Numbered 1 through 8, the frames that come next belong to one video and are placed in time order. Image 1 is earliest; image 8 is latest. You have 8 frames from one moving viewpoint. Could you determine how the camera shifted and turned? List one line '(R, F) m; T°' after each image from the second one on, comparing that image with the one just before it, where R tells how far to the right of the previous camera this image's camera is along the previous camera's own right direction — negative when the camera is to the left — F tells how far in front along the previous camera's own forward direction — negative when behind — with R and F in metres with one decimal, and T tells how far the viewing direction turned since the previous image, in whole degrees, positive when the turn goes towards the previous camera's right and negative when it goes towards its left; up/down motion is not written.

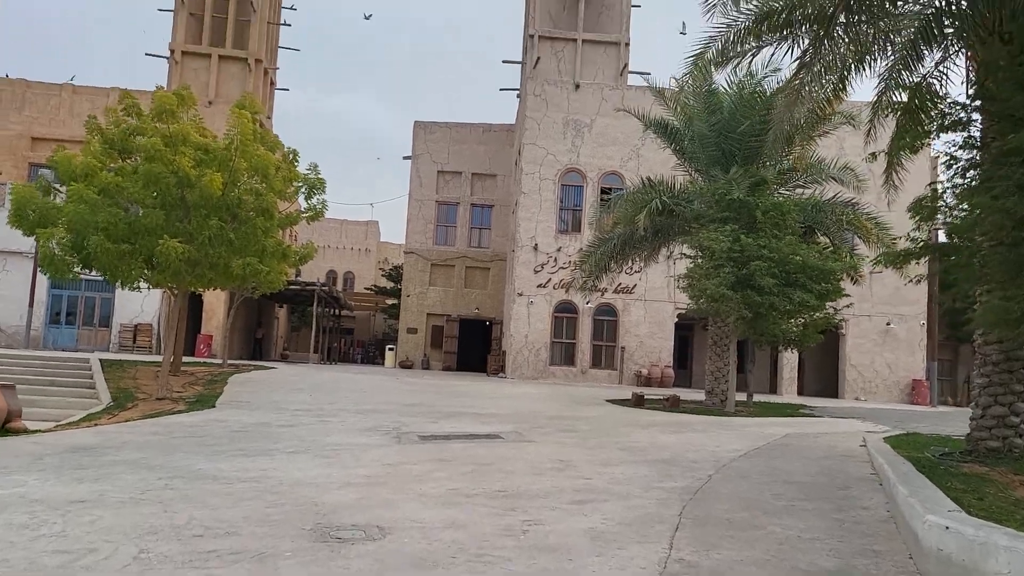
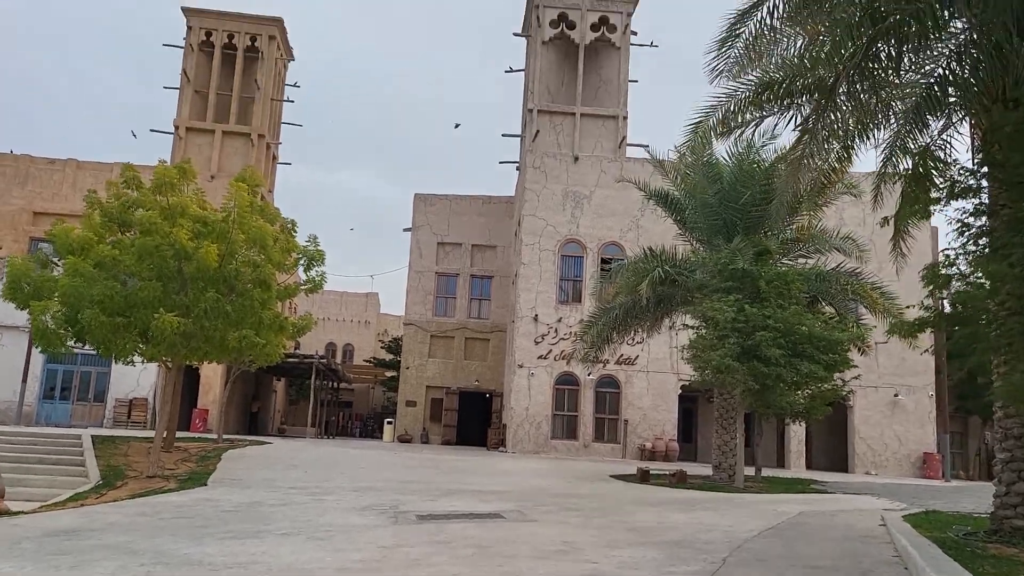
(0.0, +0.2) m; 0°
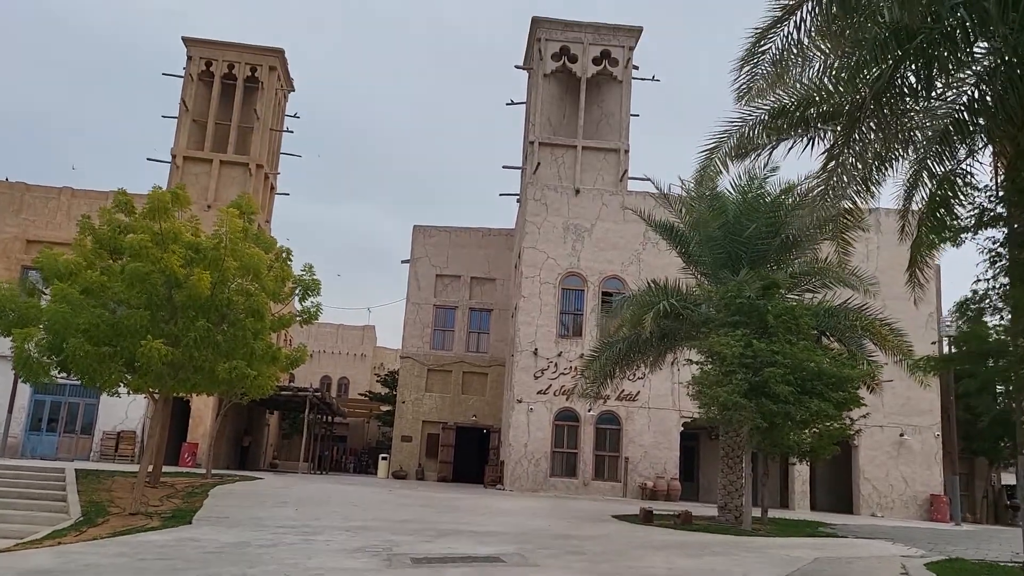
(-0.1, +0.4) m; 0°
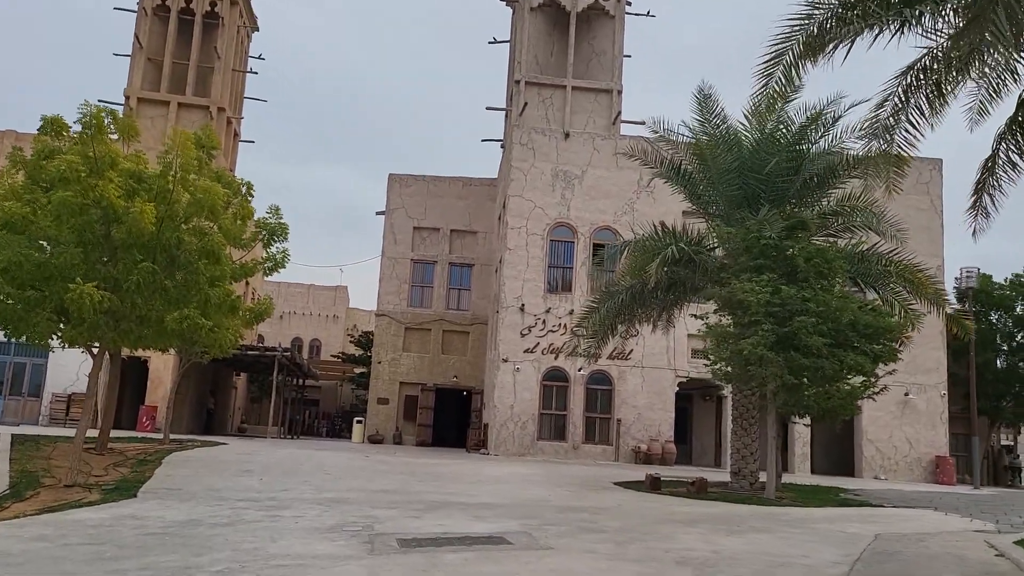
(-0.4, +1.8) m; +2°
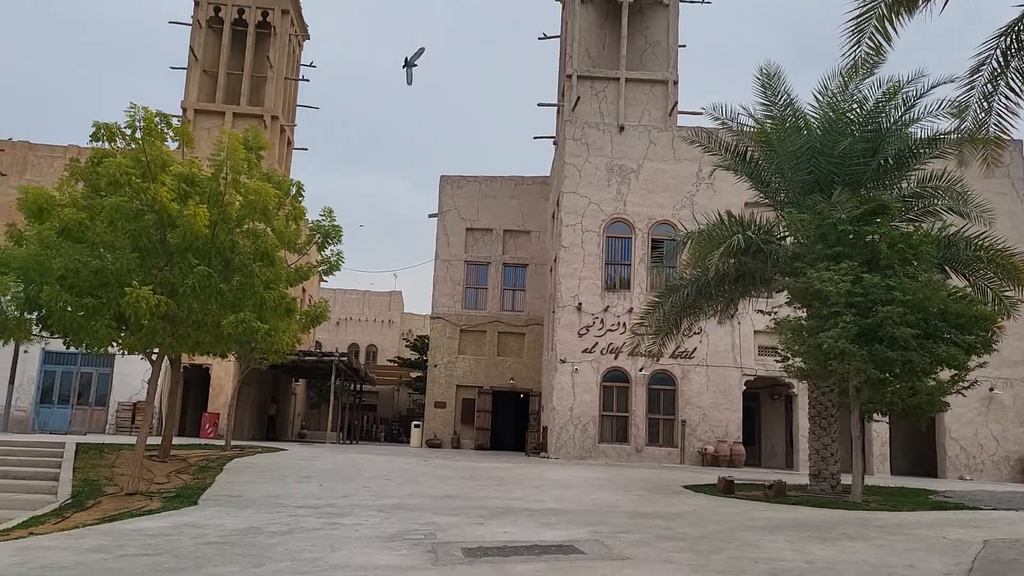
(-0.1, +0.5) m; -4°
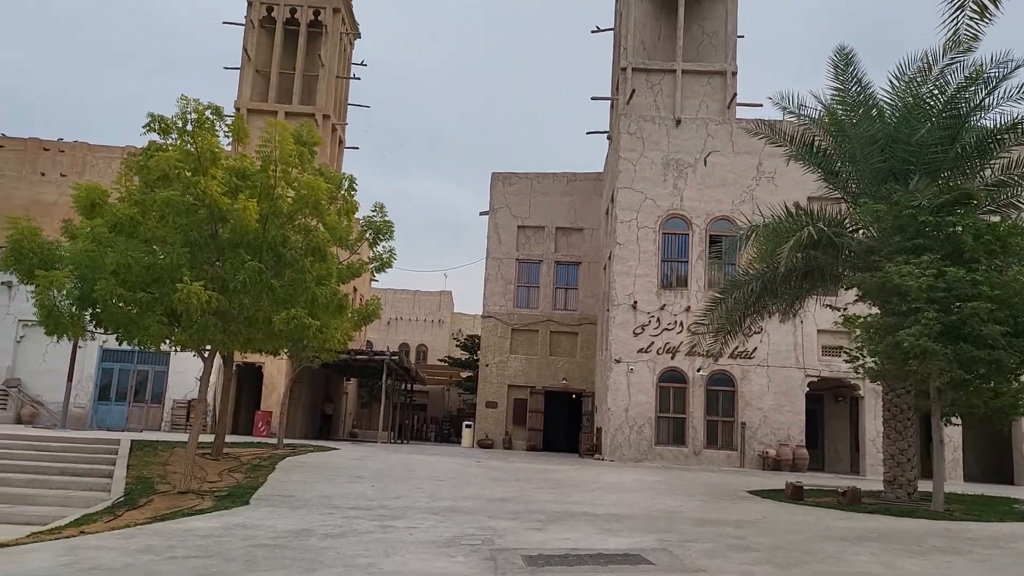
(-0.1, +0.5) m; -3°
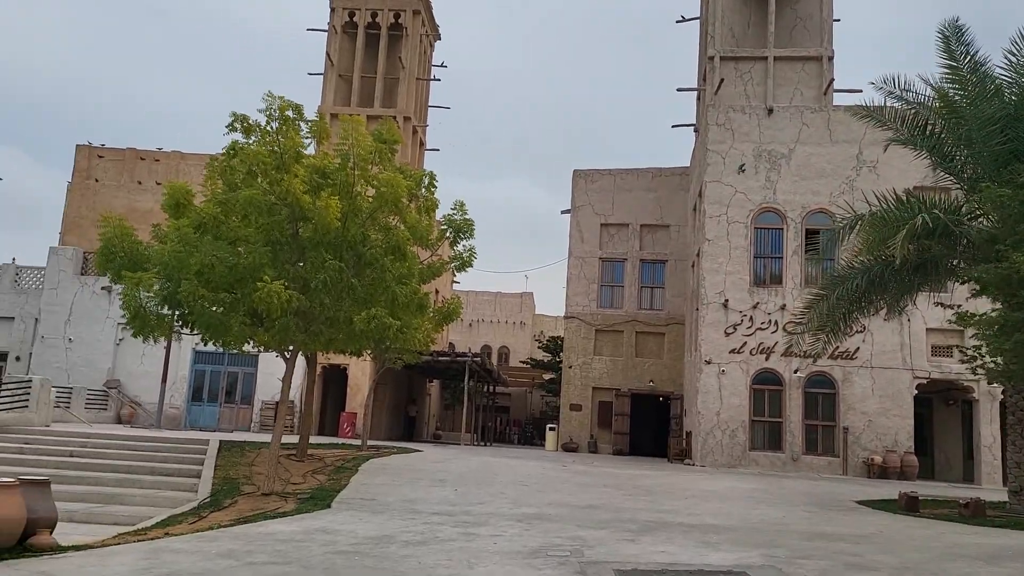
(-0.1, +0.5) m; -6°
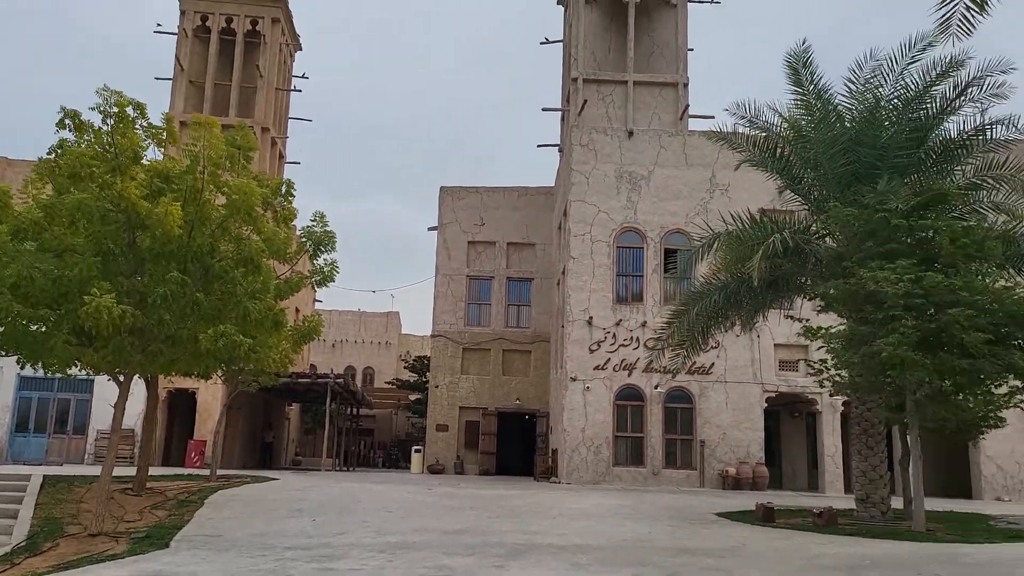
(0.0, +0.4) m; +10°
